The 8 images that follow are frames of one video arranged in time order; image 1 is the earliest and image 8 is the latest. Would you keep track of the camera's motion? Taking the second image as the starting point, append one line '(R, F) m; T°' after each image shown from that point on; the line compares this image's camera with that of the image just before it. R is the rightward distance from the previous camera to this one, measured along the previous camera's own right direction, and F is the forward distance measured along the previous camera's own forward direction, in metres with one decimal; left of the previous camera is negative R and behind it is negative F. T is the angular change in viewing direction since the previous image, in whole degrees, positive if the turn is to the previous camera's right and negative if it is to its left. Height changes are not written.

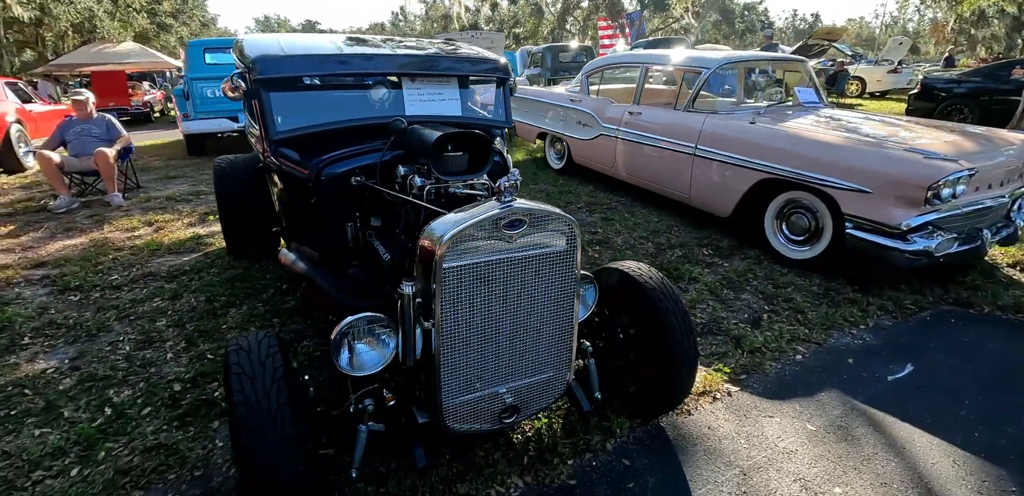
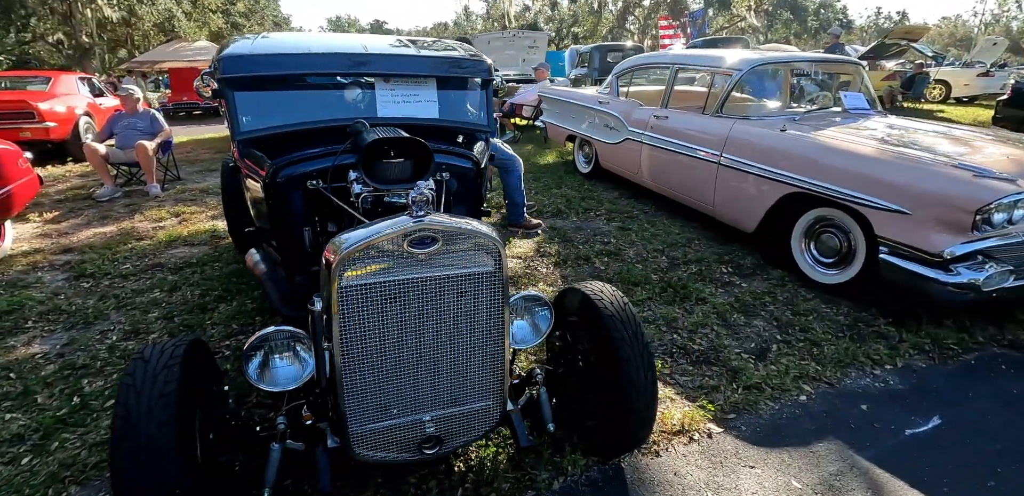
(+0.5, +0.2) m; -6°
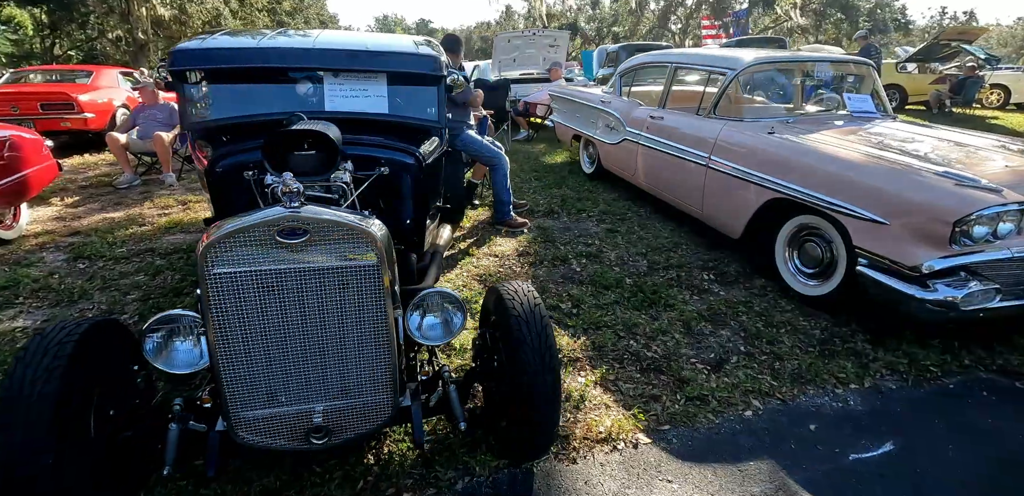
(+0.5, +0.1) m; -5°
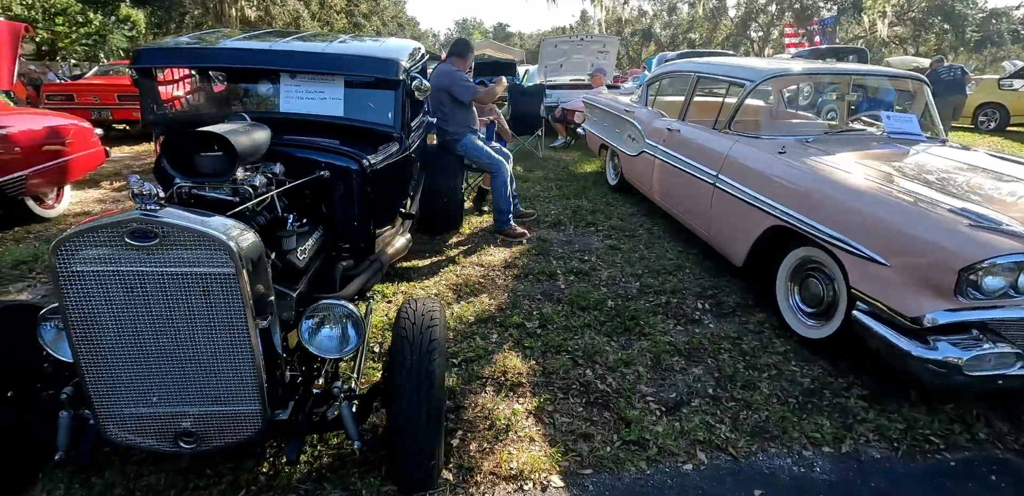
(+0.6, +0.2) m; -7°
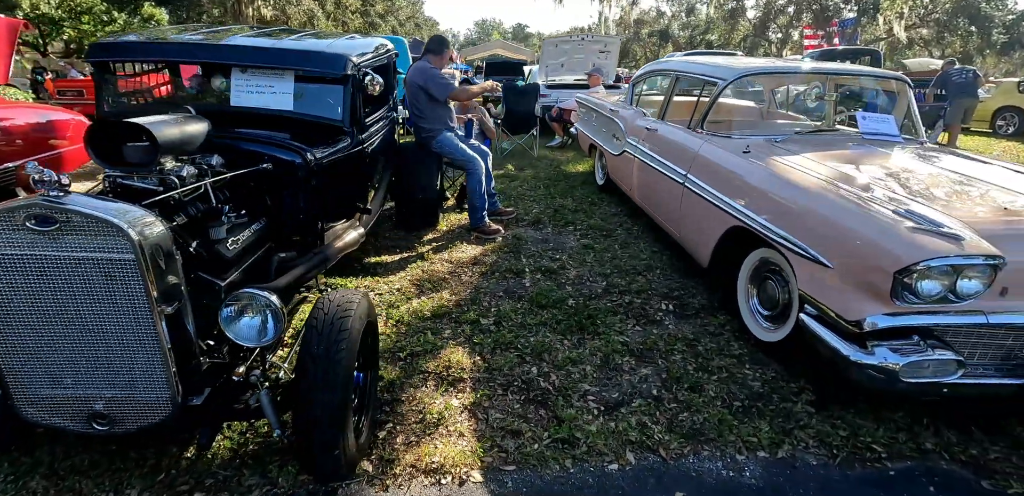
(+0.4, 0.0) m; -2°
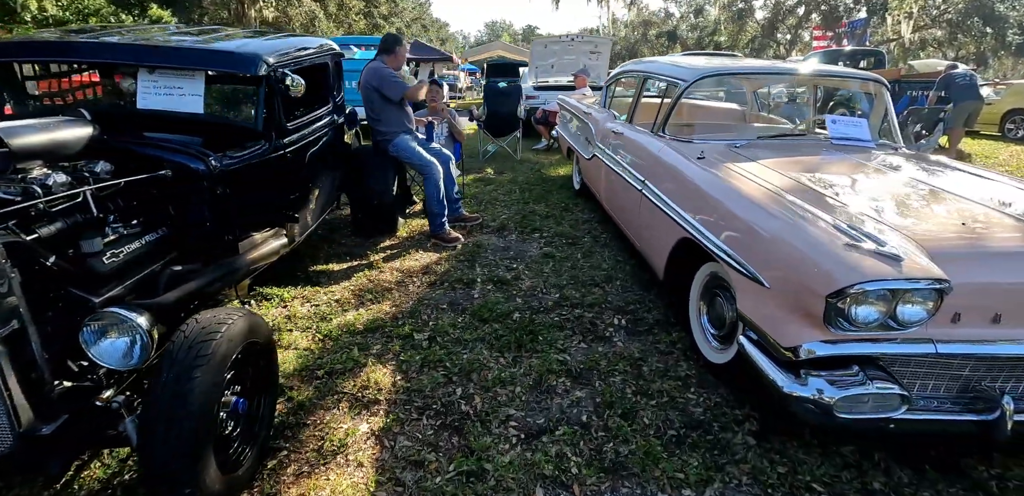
(+0.5, +0.2) m; -1°
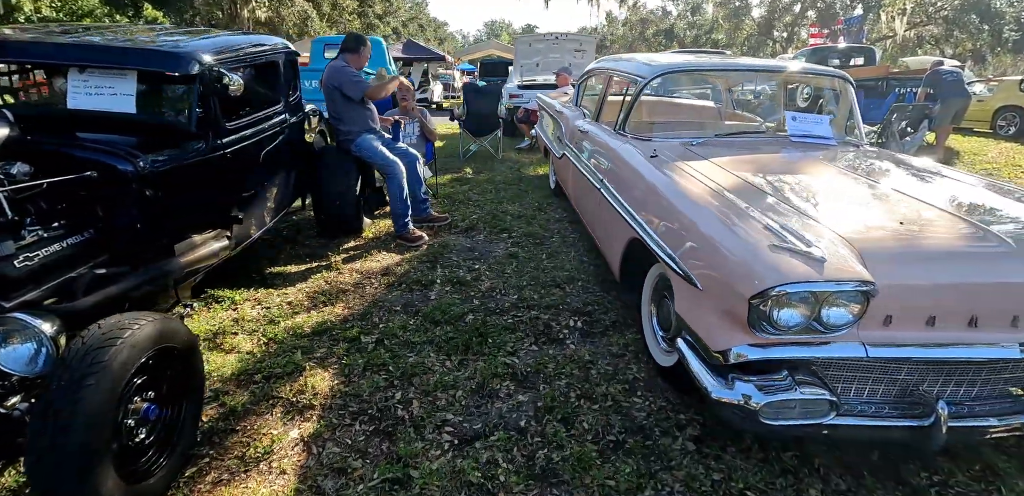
(+0.3, +0.1) m; 0°
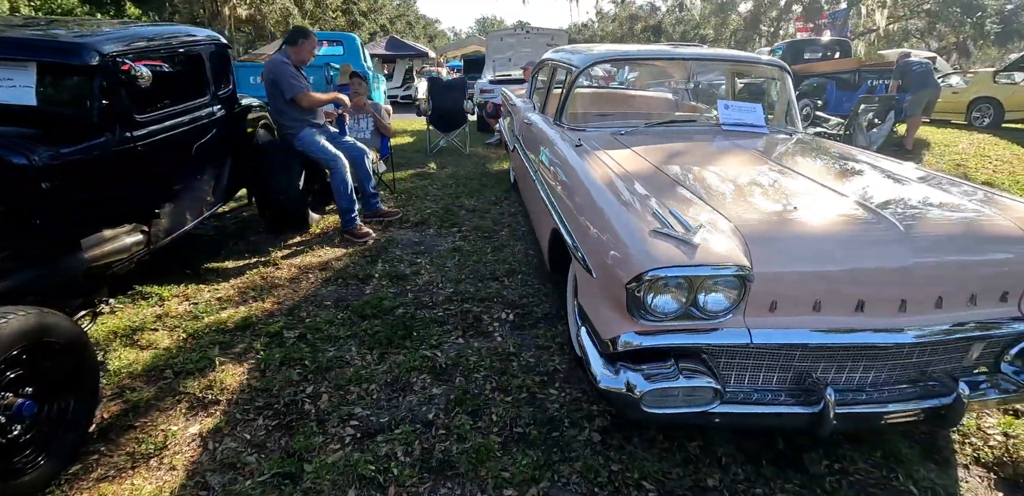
(+0.4, 0.0) m; 0°
